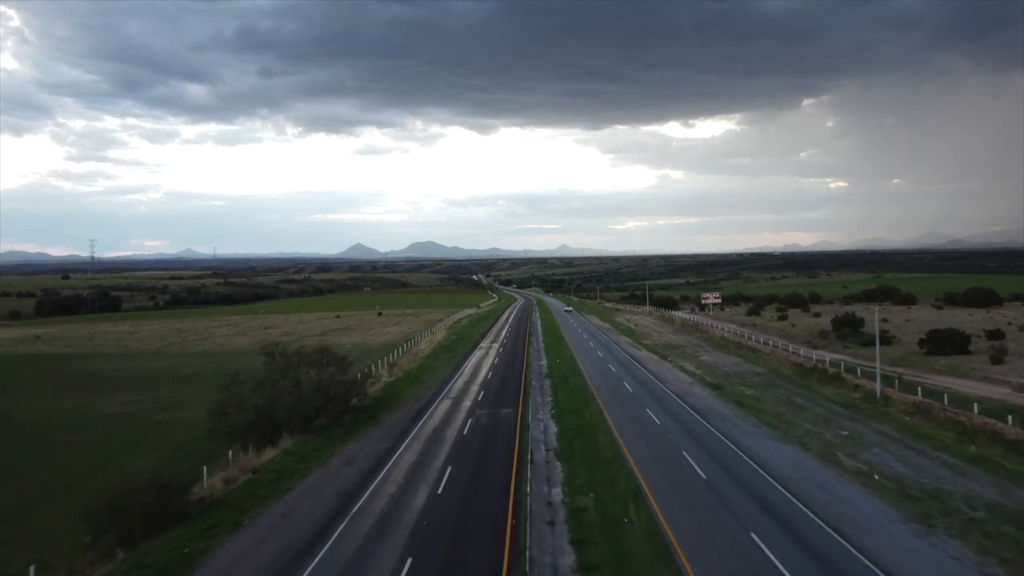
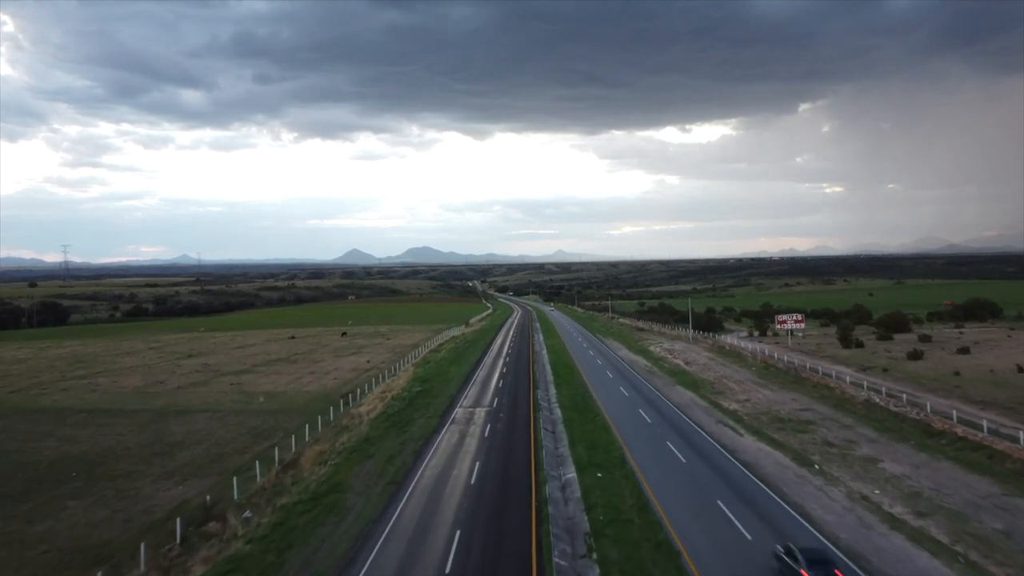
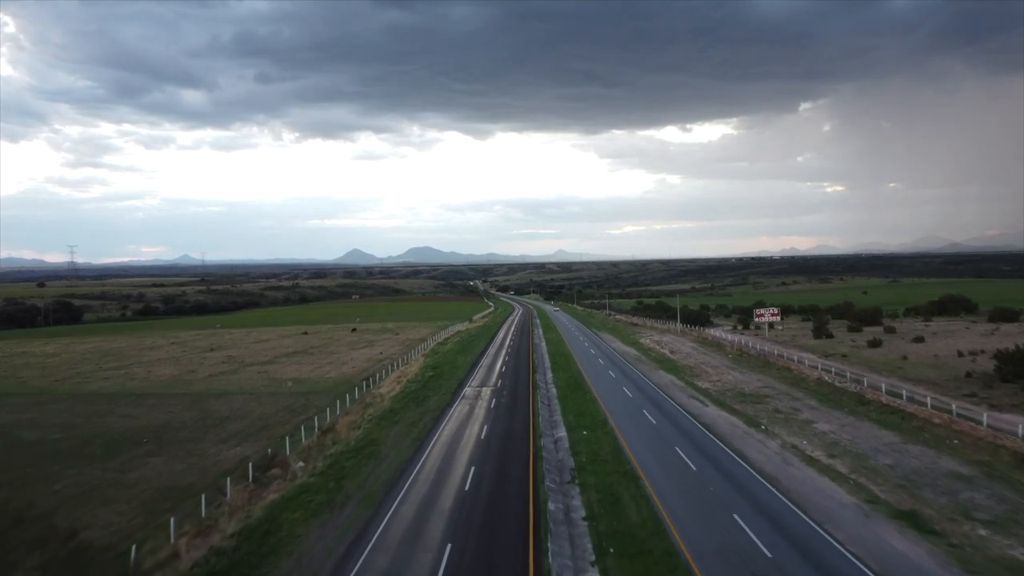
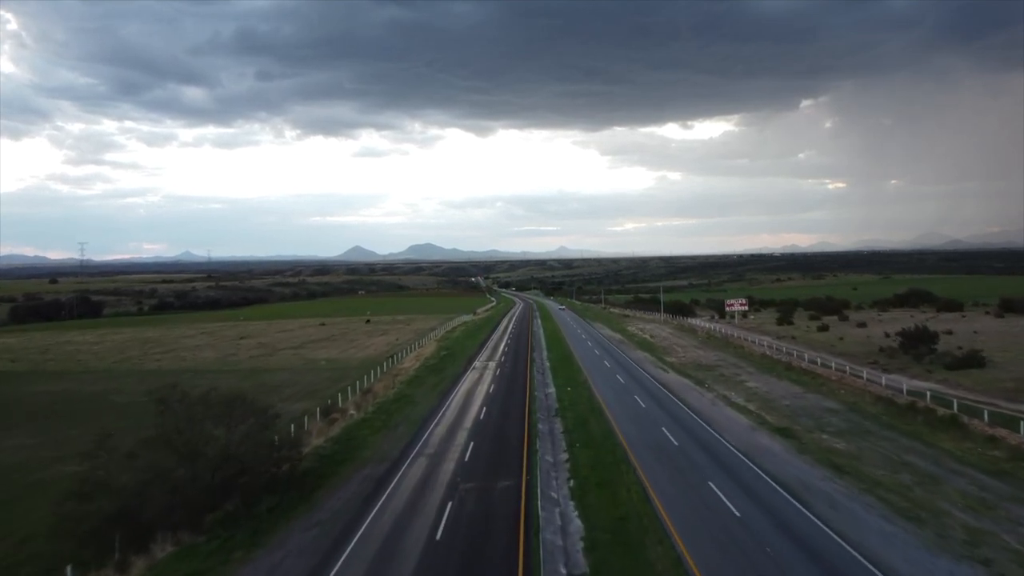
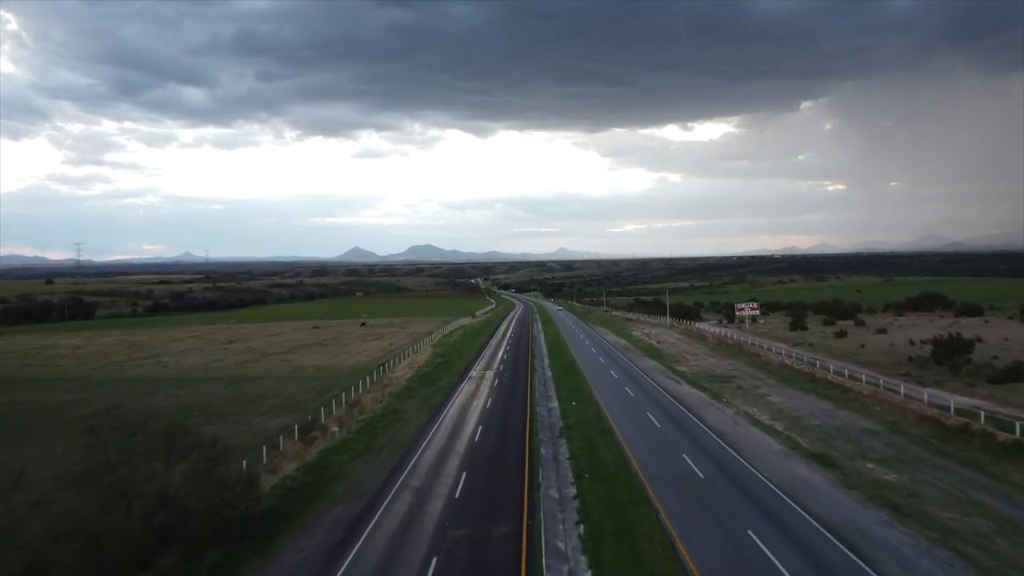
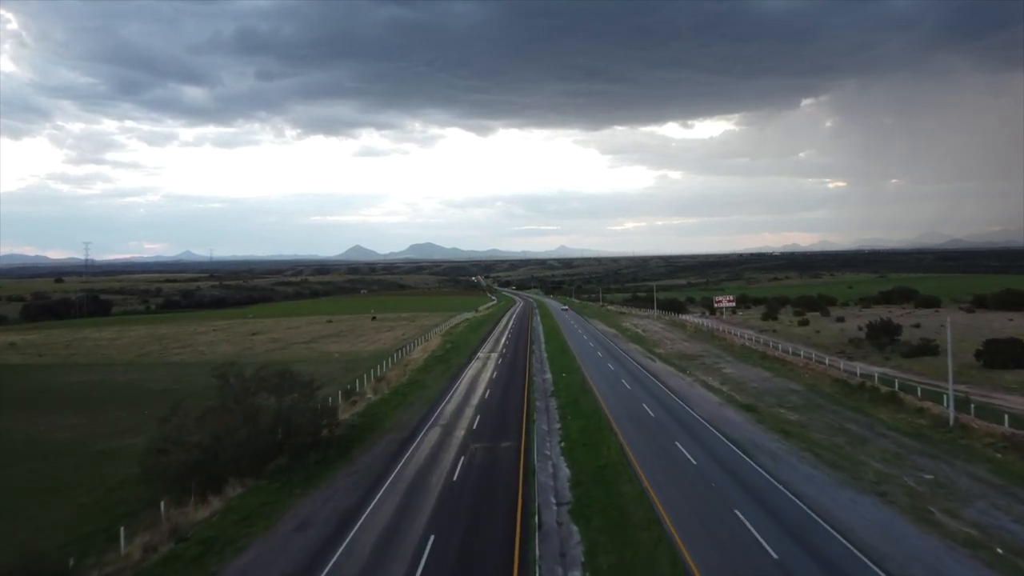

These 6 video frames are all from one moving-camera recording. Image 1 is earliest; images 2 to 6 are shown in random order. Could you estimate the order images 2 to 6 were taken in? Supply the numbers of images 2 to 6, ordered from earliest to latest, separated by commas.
6, 4, 5, 3, 2
